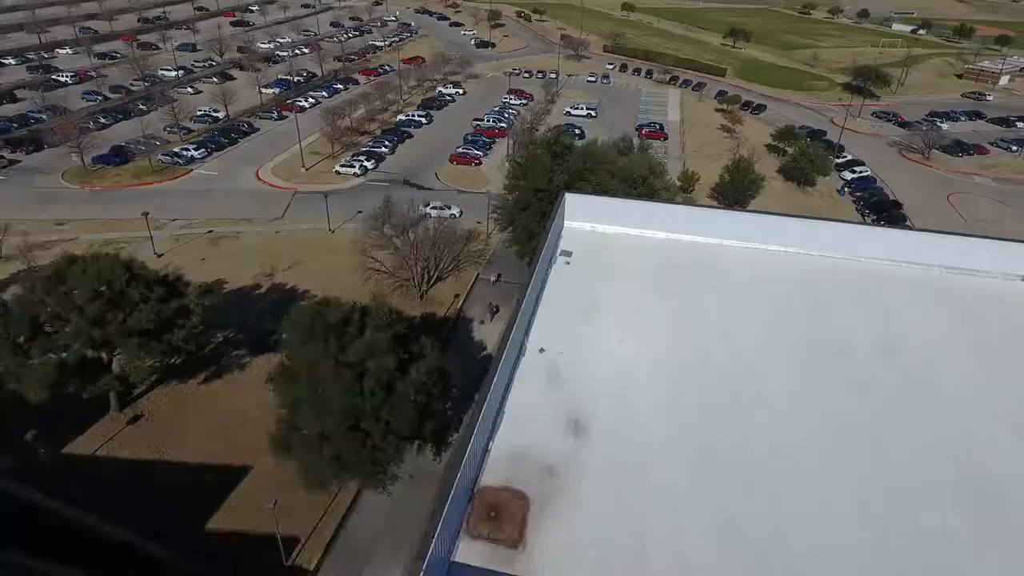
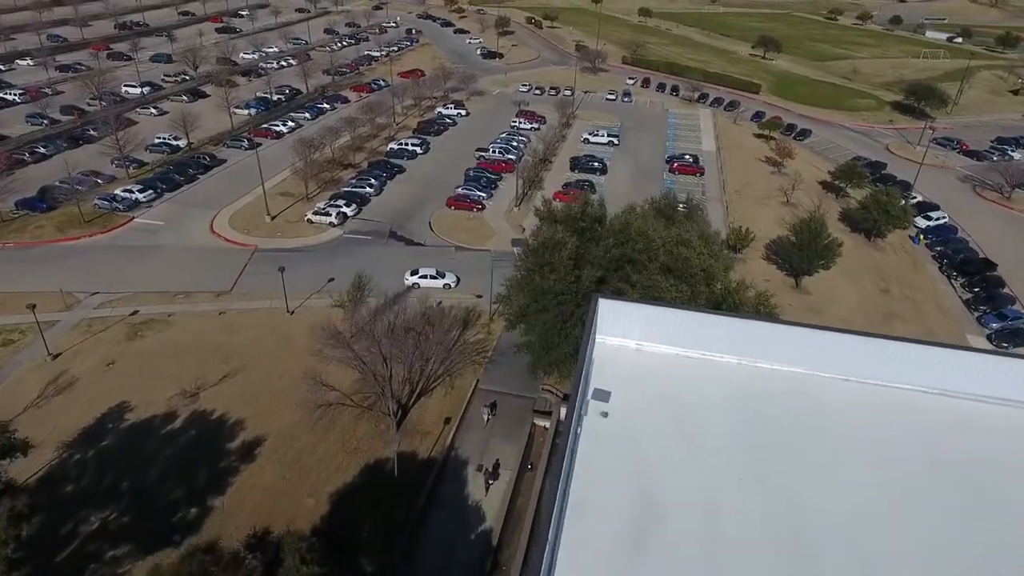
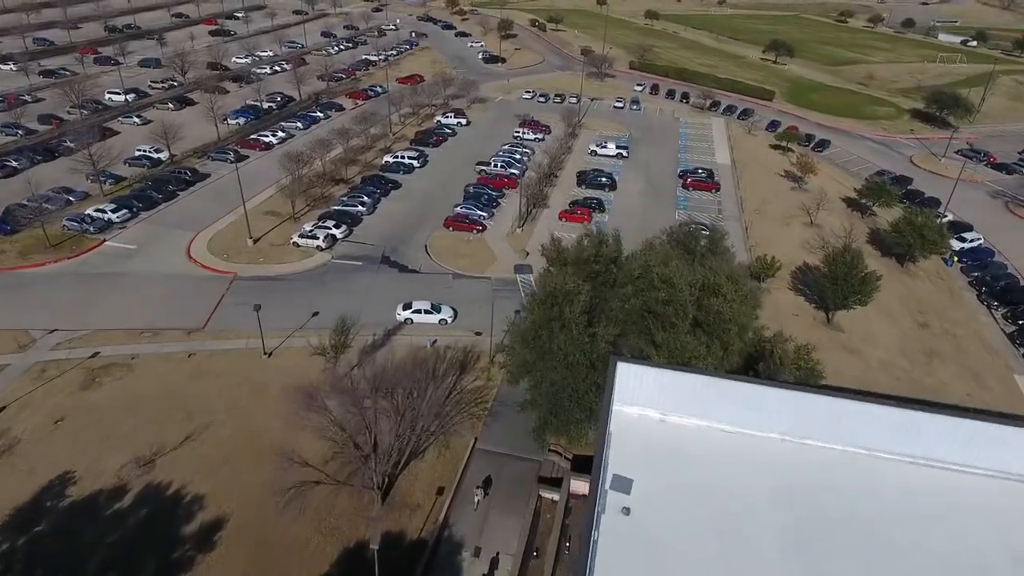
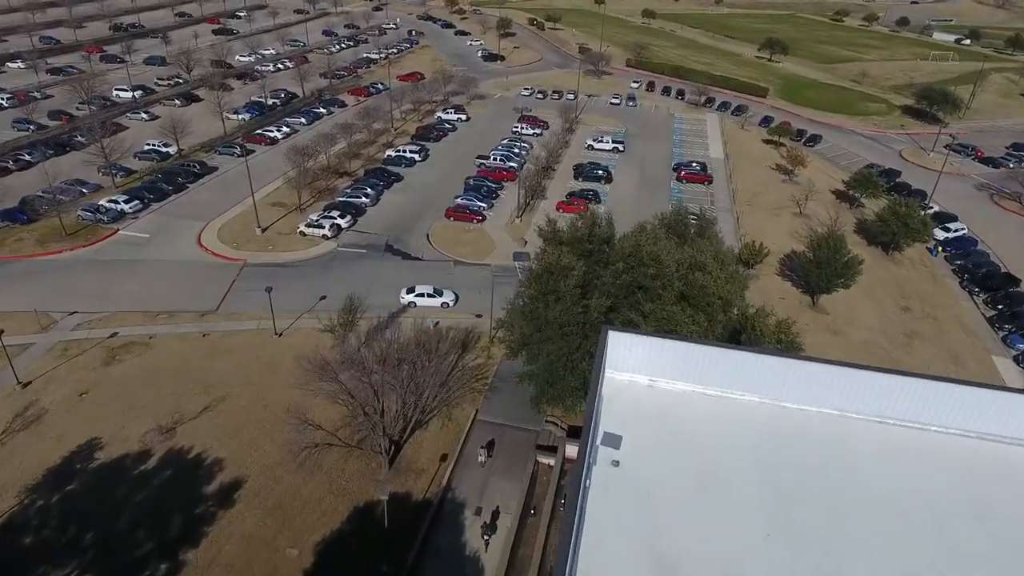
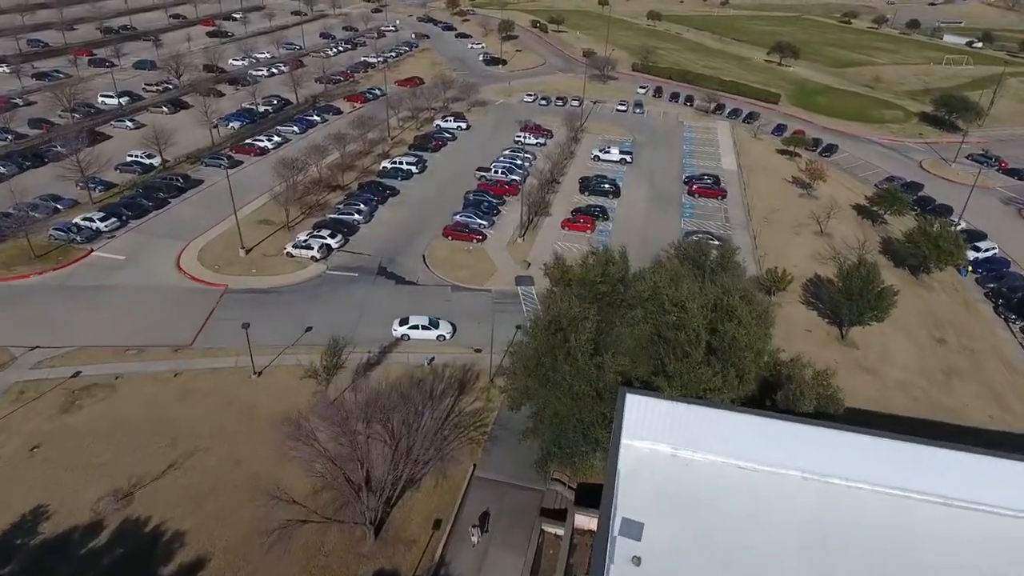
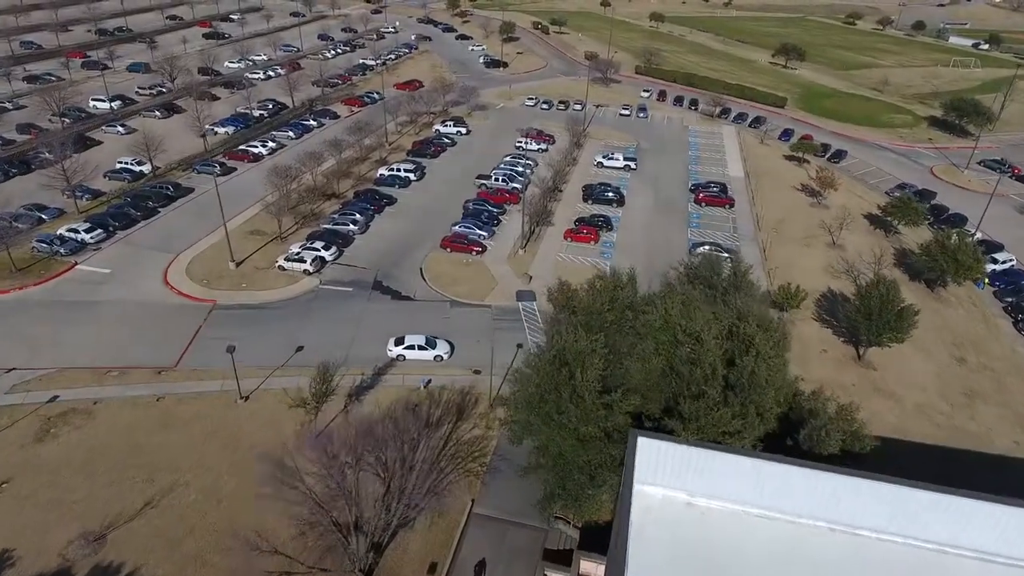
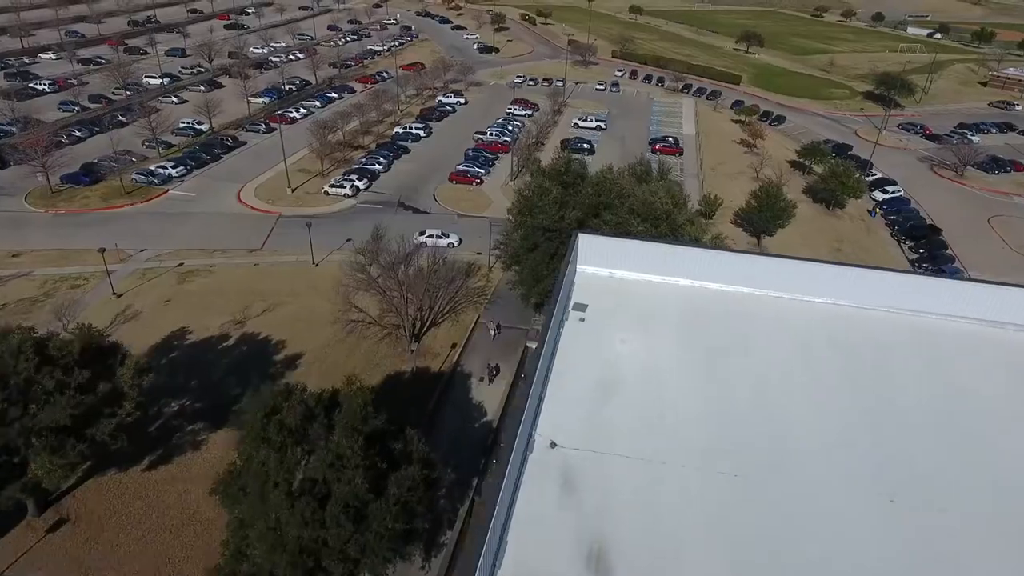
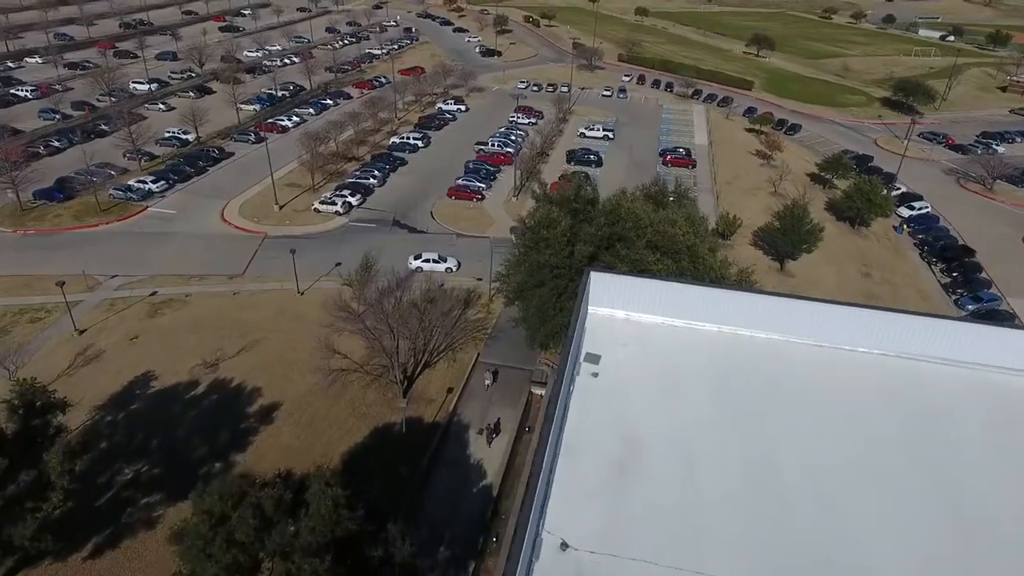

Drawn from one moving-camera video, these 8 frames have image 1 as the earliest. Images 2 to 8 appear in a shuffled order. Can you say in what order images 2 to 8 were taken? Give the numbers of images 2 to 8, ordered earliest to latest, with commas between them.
7, 8, 2, 4, 3, 5, 6
